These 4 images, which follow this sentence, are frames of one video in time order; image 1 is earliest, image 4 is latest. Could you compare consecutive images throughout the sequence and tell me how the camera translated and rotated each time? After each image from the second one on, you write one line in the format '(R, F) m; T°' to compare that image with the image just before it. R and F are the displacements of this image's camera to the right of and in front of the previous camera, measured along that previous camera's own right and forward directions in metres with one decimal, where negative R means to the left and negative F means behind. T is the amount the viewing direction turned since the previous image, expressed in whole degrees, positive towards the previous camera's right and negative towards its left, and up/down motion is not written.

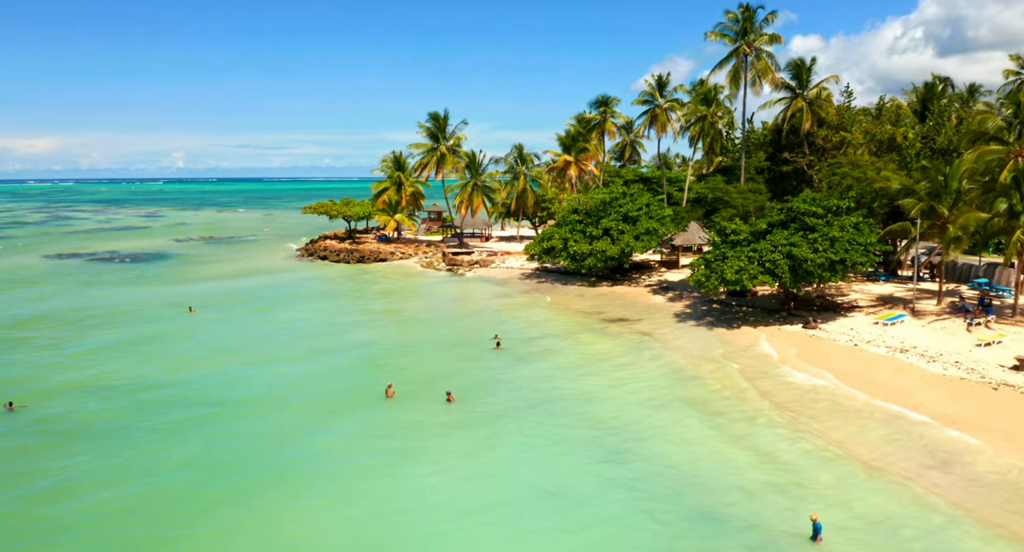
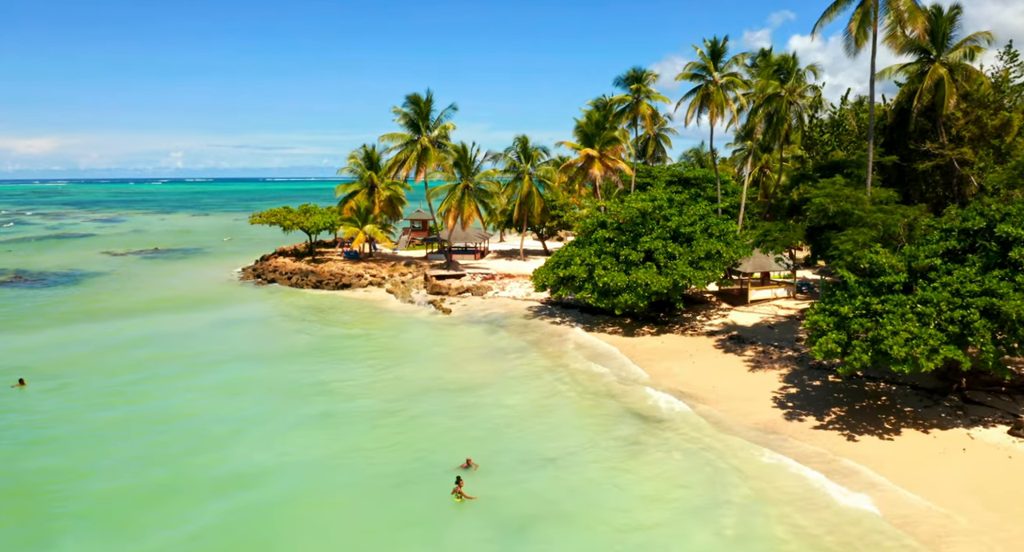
(-0.2, +14.3) m; 0°
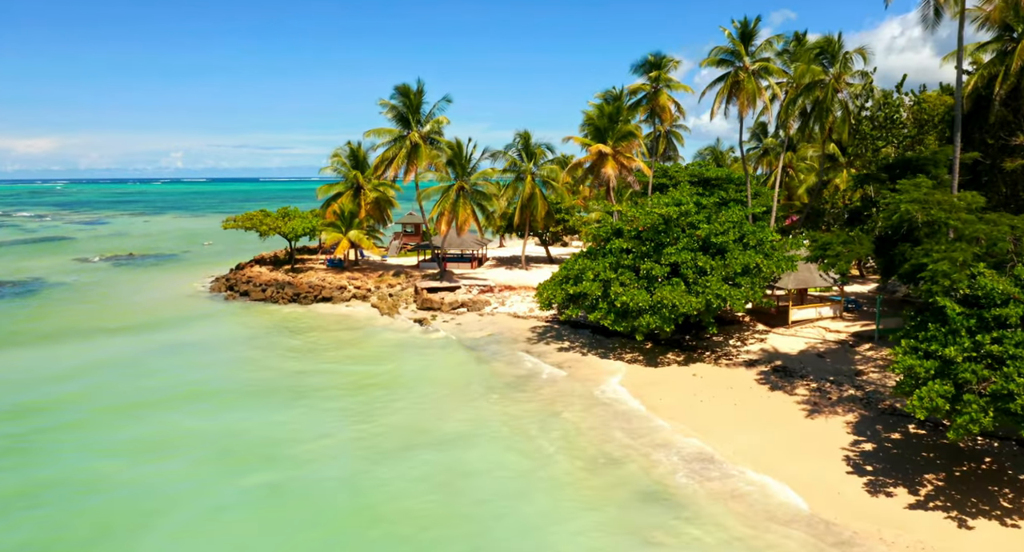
(0.0, +5.2) m; 0°
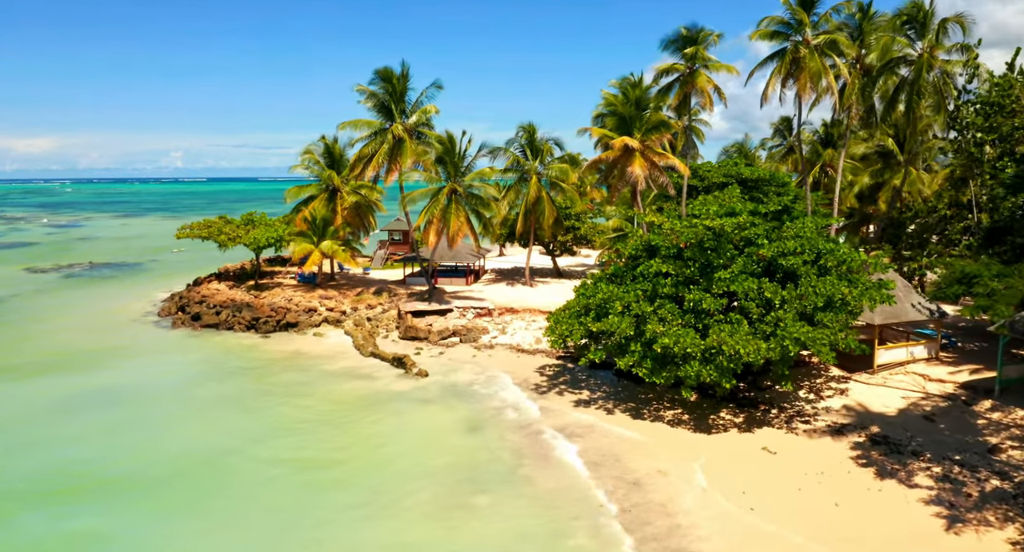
(-0.1, +7.0) m; 0°
